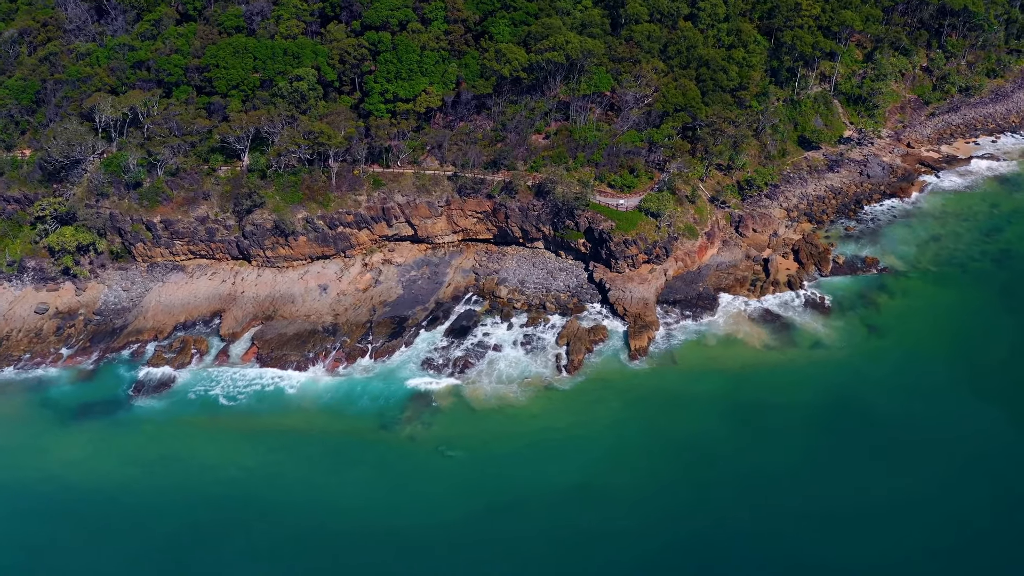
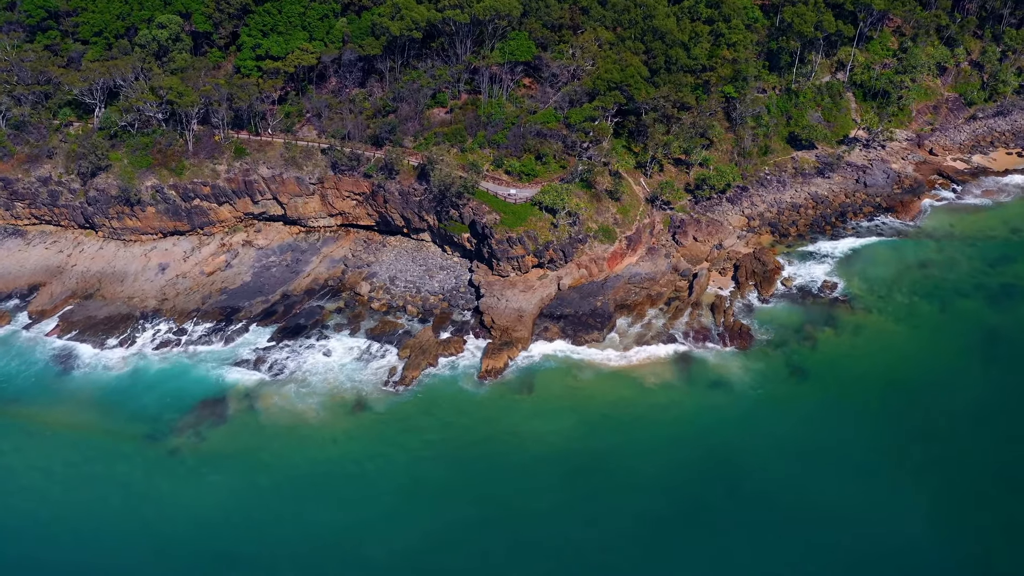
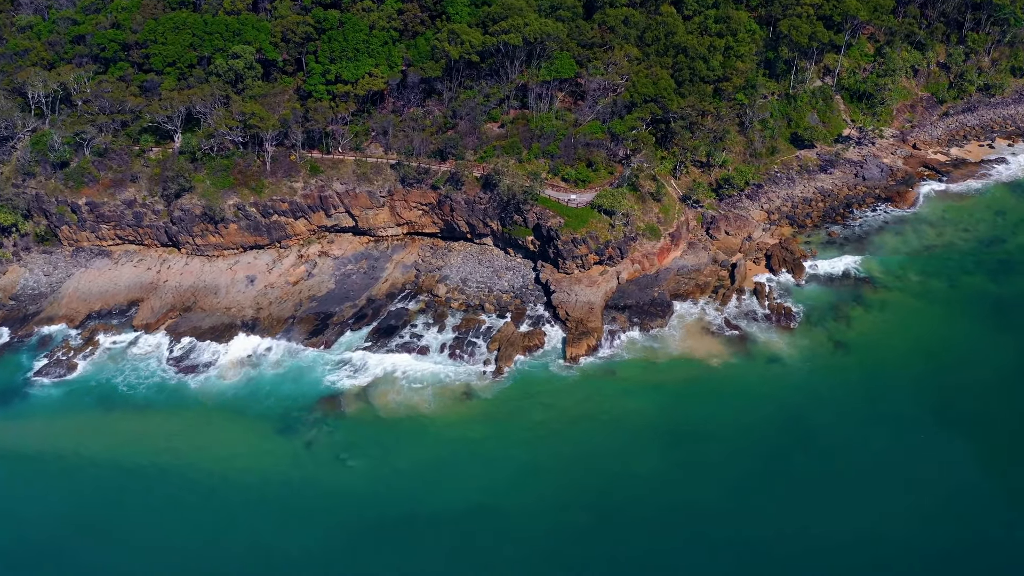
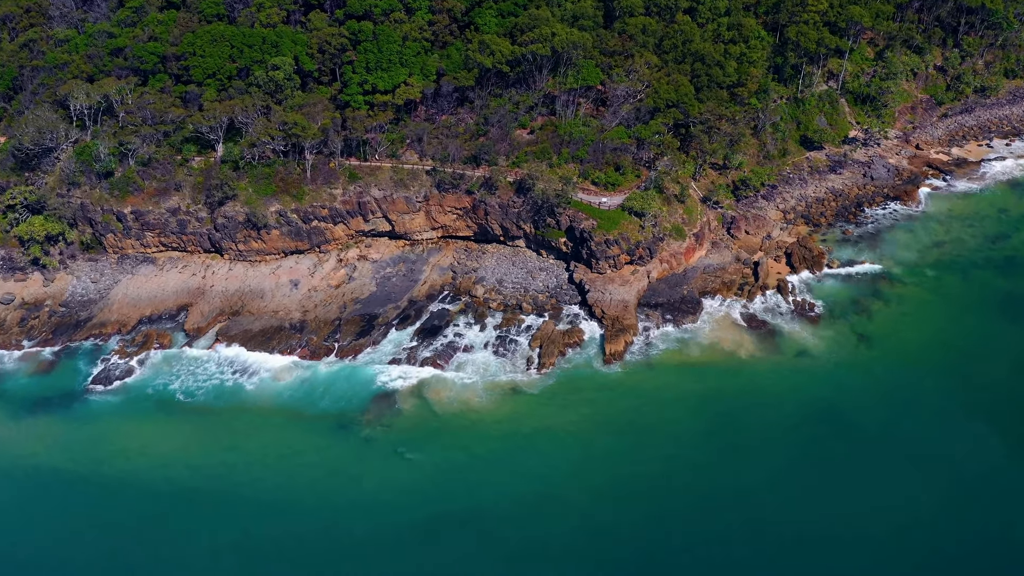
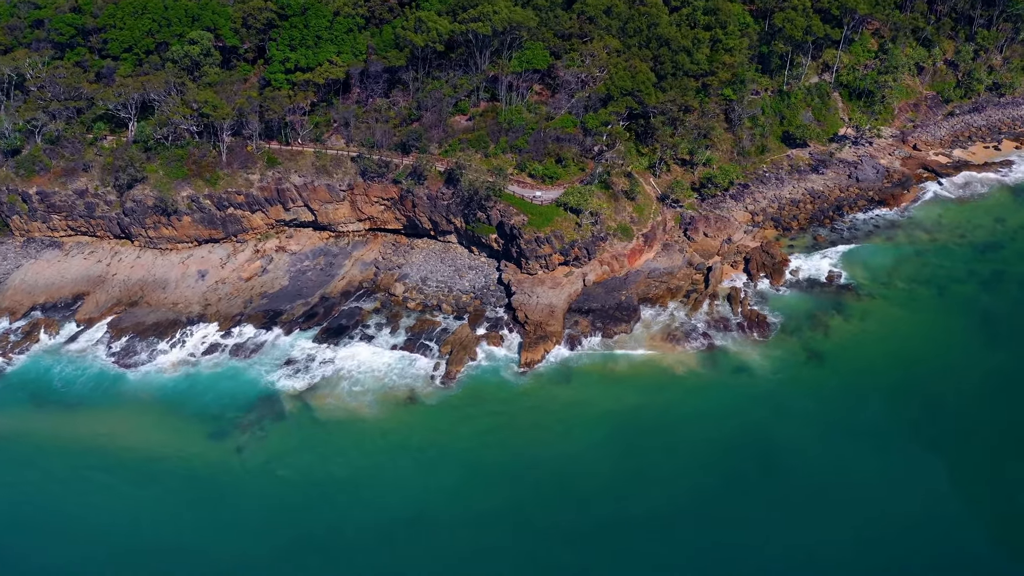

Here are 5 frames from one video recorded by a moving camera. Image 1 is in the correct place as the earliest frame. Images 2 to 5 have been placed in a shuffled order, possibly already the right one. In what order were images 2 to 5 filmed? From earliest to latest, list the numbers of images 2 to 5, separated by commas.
4, 3, 5, 2
